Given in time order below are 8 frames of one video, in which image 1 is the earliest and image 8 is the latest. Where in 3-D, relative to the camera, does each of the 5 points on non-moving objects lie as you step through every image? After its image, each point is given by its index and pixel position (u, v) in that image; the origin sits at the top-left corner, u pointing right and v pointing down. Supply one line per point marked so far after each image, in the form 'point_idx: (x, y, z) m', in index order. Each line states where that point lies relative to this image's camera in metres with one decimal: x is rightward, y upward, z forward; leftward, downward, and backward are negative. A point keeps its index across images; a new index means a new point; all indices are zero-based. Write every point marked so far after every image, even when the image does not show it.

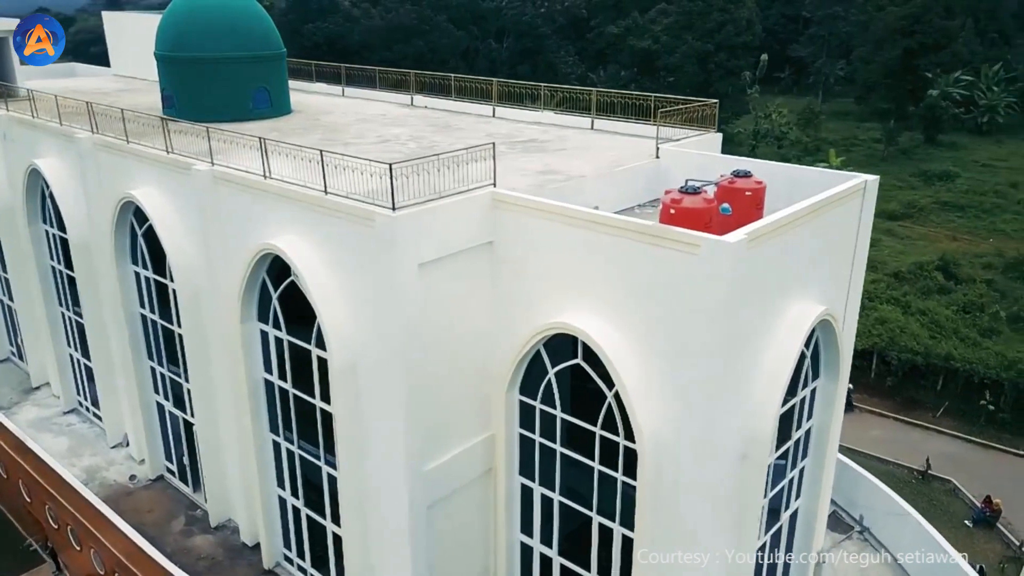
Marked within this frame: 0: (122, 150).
0: (-6.4, +2.3, +13.3) m
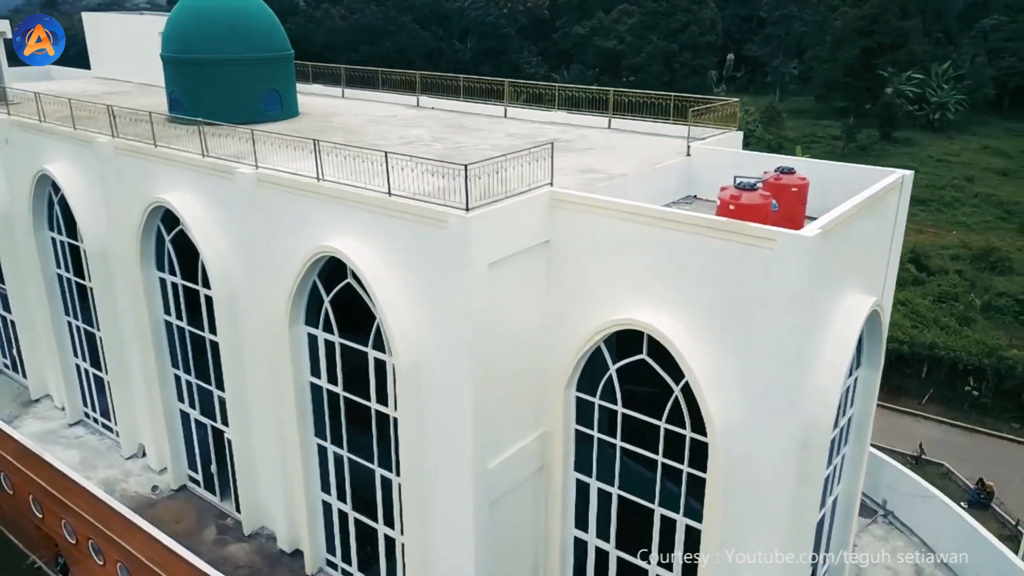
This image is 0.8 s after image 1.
0: (-5.8, +2.2, +13.0) m
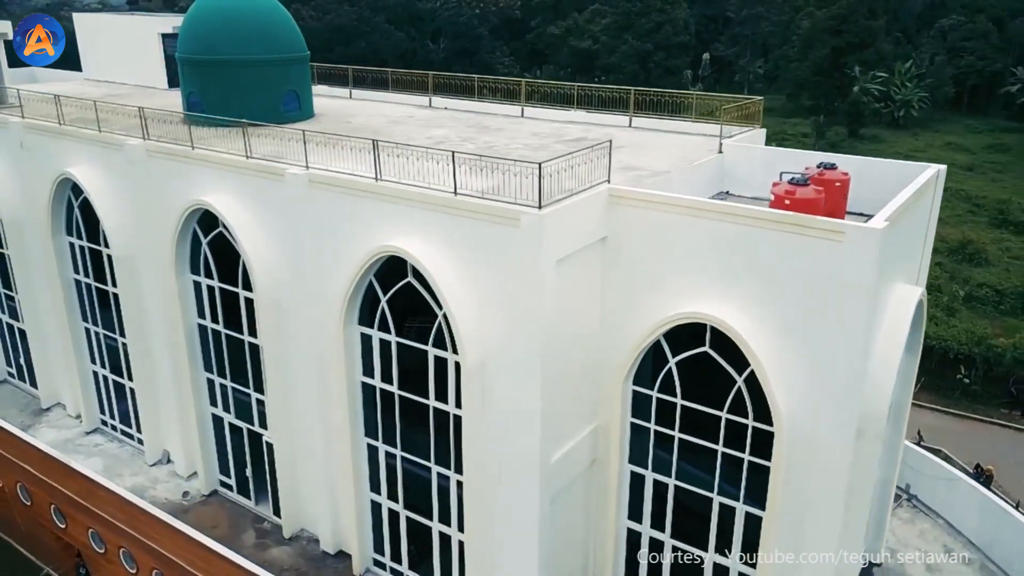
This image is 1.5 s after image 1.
0: (-5.2, +2.1, +12.9) m
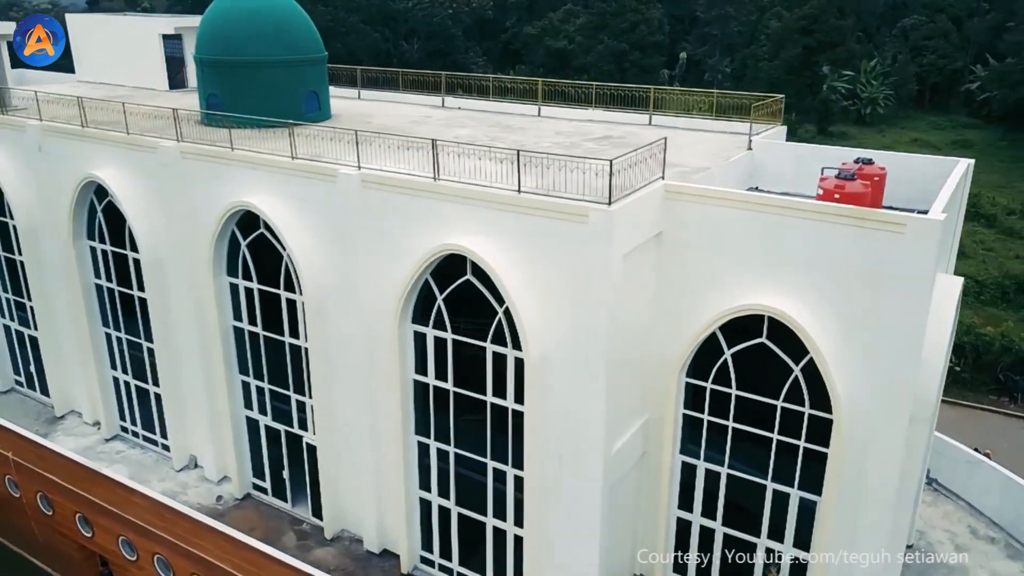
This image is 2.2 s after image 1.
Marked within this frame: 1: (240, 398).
0: (-4.5, +2.1, +12.9) m
1: (-4.9, -2.0, +14.5) m
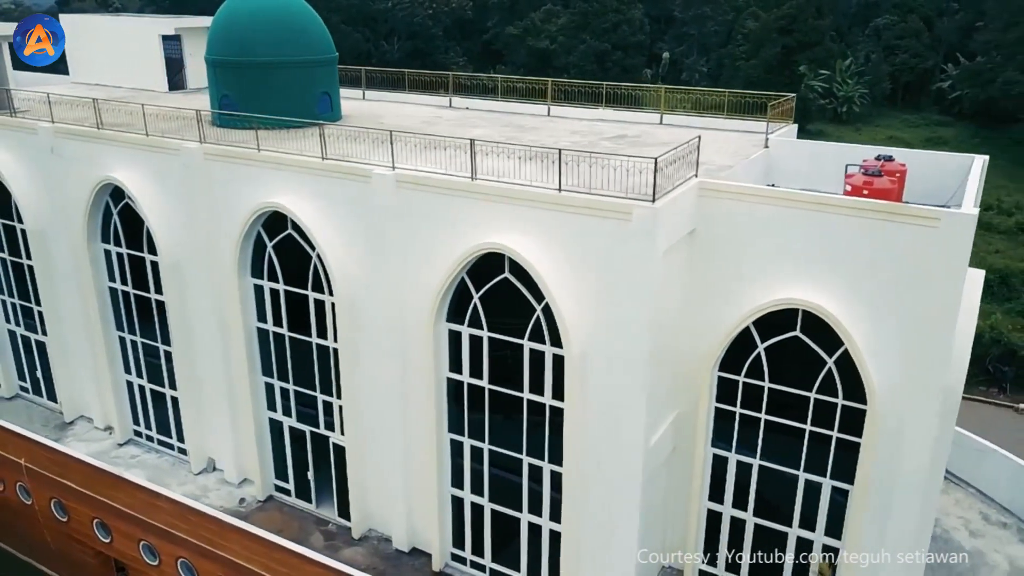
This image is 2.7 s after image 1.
0: (-4.1, +2.0, +12.8) m
1: (-4.5, -2.0, +14.5) m
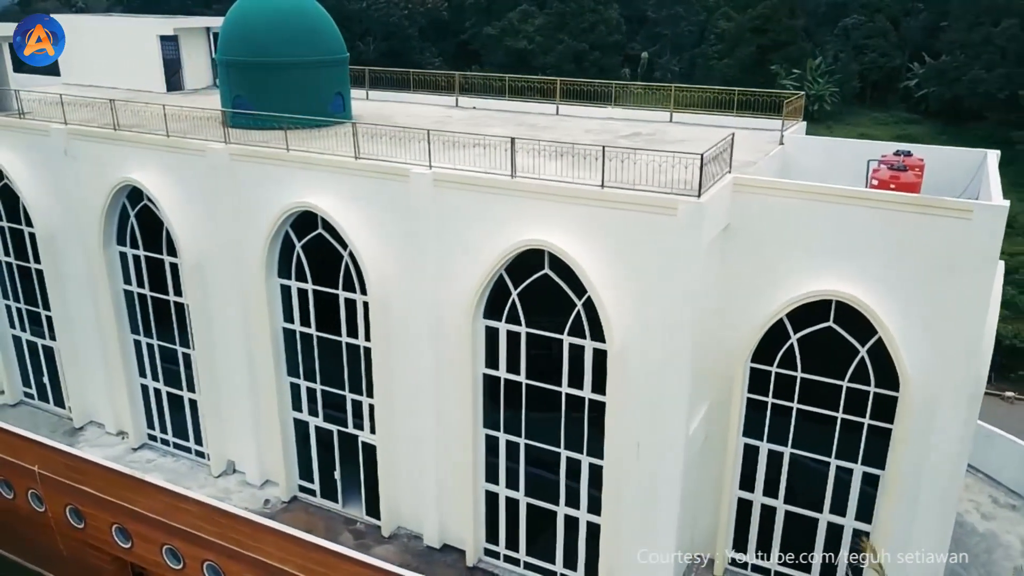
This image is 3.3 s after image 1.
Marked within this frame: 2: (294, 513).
0: (-3.6, +2.0, +12.8) m
1: (-4.0, -2.0, +14.4) m
2: (-3.9, -4.1, +14.6) m
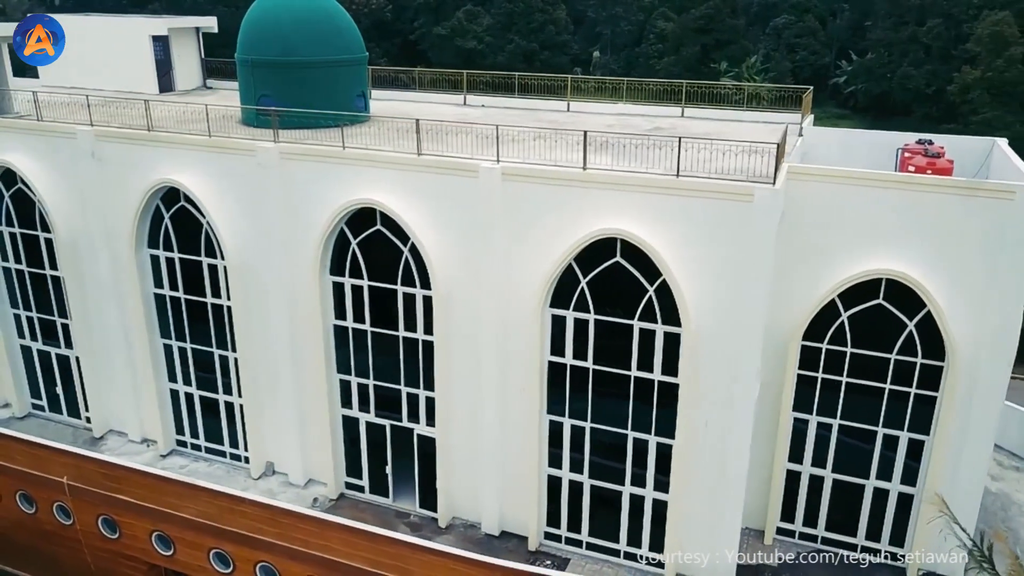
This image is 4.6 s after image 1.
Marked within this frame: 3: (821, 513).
0: (-2.7, +2.1, +12.9) m
1: (-3.1, -2.0, +14.5) m
2: (-3.0, -4.0, +14.7) m
3: (+5.2, -3.8, +13.5) m
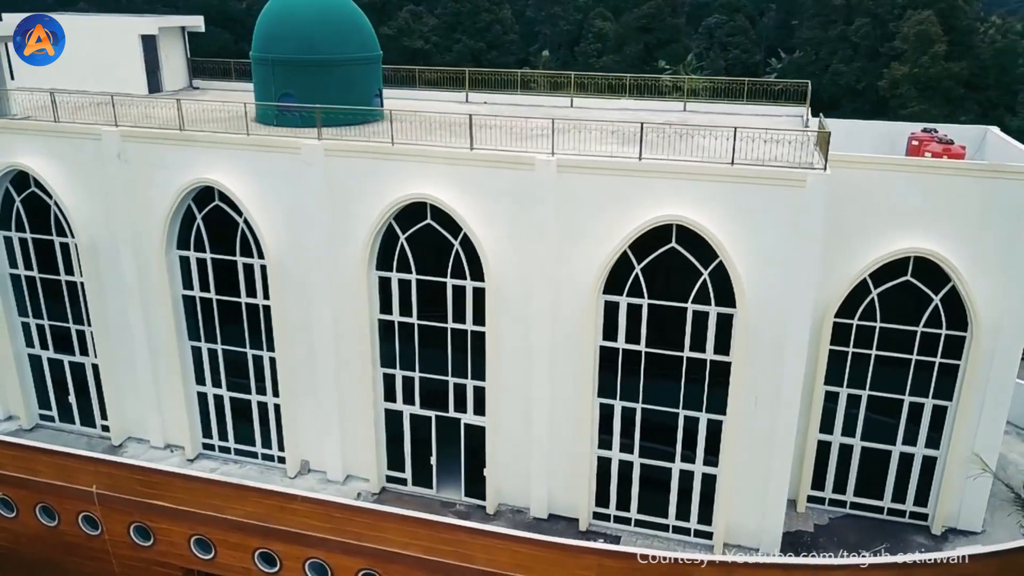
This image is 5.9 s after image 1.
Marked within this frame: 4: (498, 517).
0: (-2.0, +2.2, +13.1) m
1: (-2.4, -1.9, +14.7) m
2: (-2.2, -3.9, +14.9) m
3: (+6.0, -3.4, +14.4) m
4: (-0.2, -4.1, +14.5) m
